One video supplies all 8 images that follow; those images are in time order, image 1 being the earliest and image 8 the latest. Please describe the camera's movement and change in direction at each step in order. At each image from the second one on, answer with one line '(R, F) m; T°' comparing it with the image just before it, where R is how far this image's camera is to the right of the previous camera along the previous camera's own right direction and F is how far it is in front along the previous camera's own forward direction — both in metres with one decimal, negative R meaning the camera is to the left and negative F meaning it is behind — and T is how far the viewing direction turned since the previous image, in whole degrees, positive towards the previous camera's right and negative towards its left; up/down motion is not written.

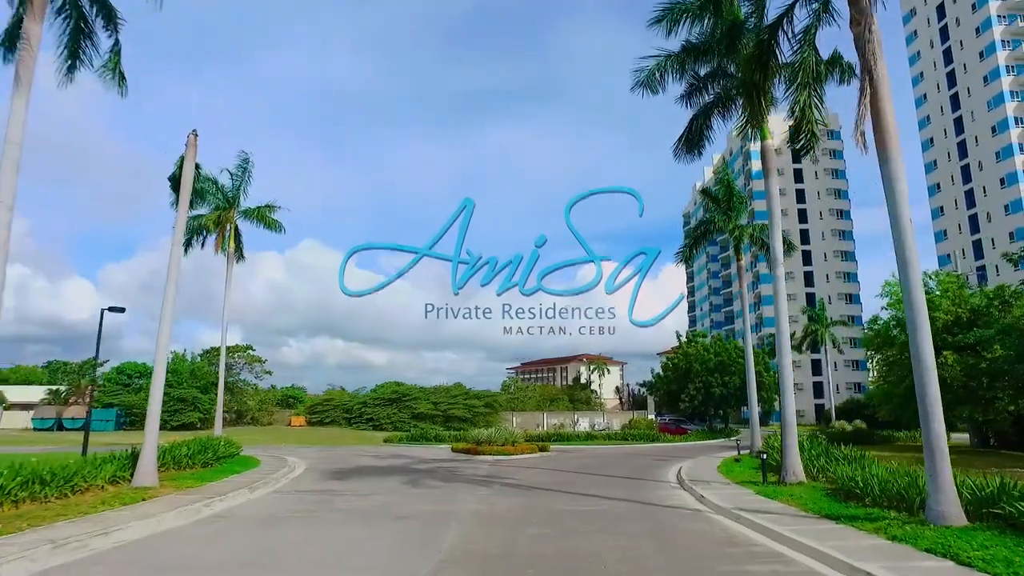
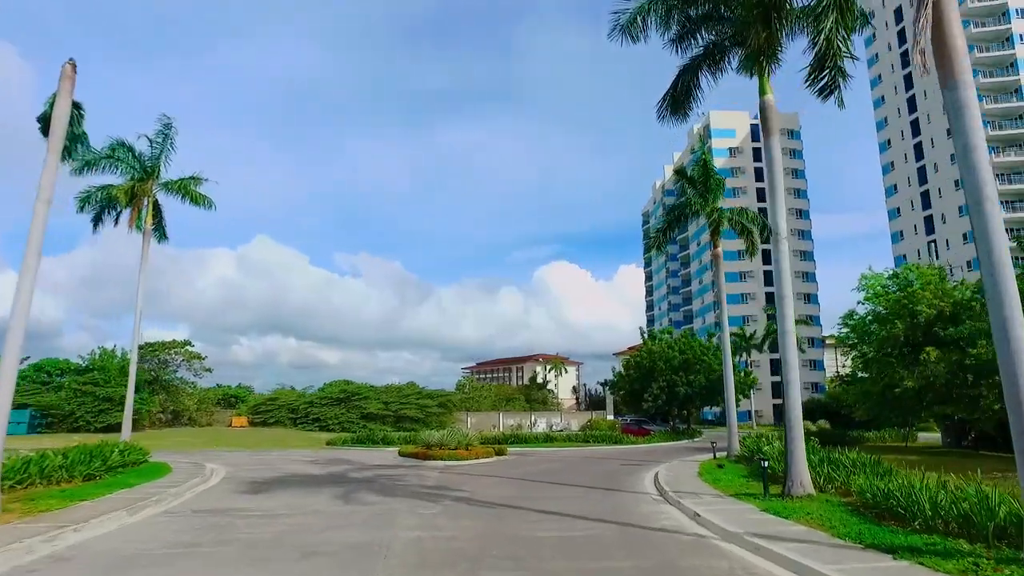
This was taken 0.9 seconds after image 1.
(0.0, +2.9) m; +4°
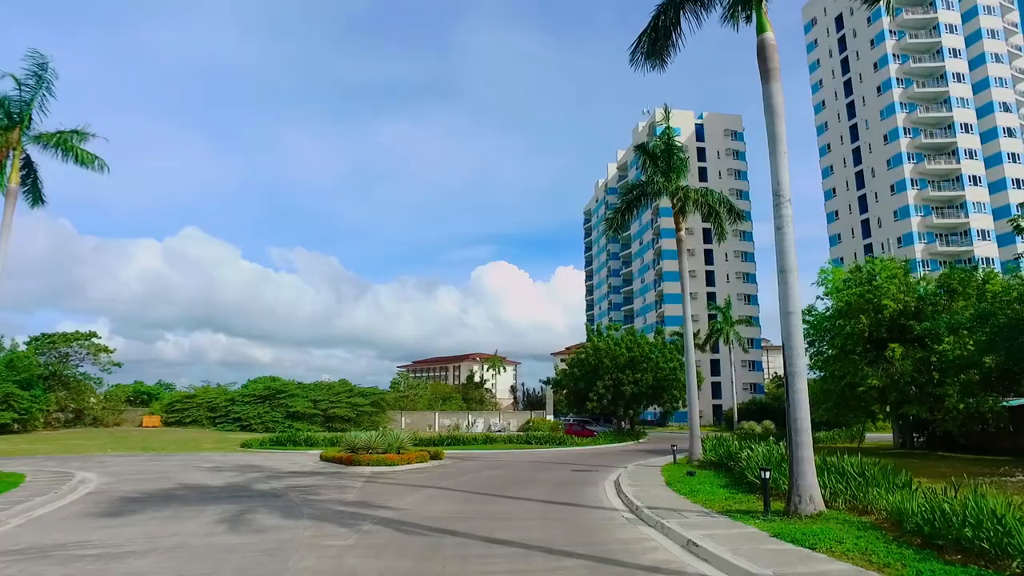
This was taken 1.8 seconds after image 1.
(-0.1, +3.0) m; +5°
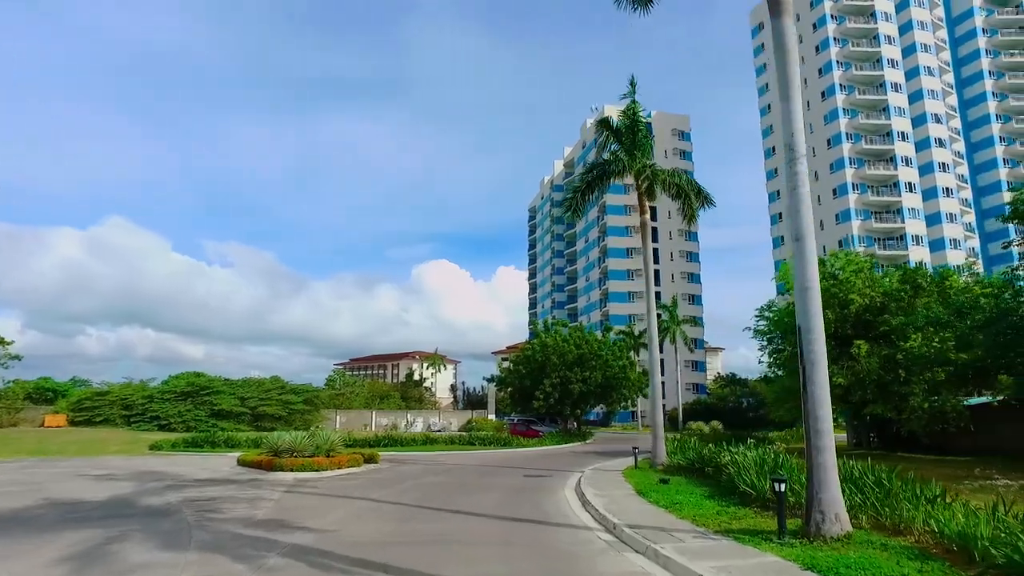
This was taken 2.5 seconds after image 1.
(-0.2, +2.4) m; +5°
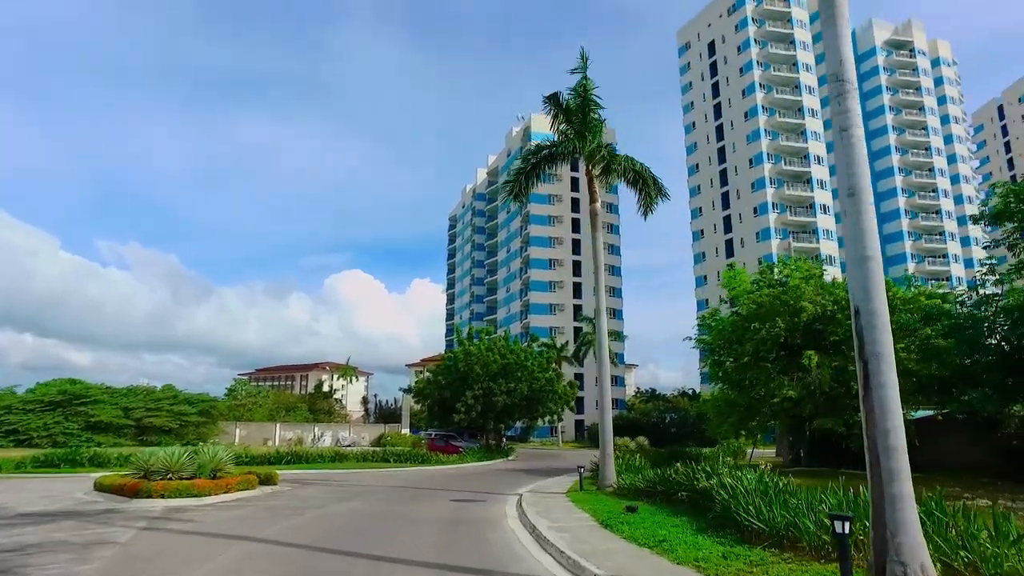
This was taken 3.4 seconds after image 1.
(-0.4, +2.9) m; +7°
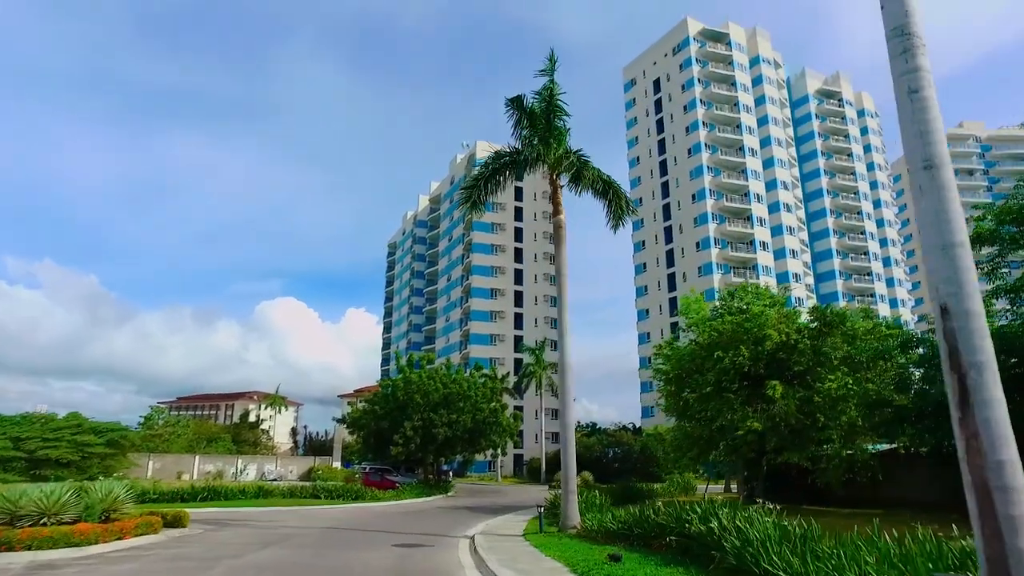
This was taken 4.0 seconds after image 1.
(-0.5, +1.8) m; +5°
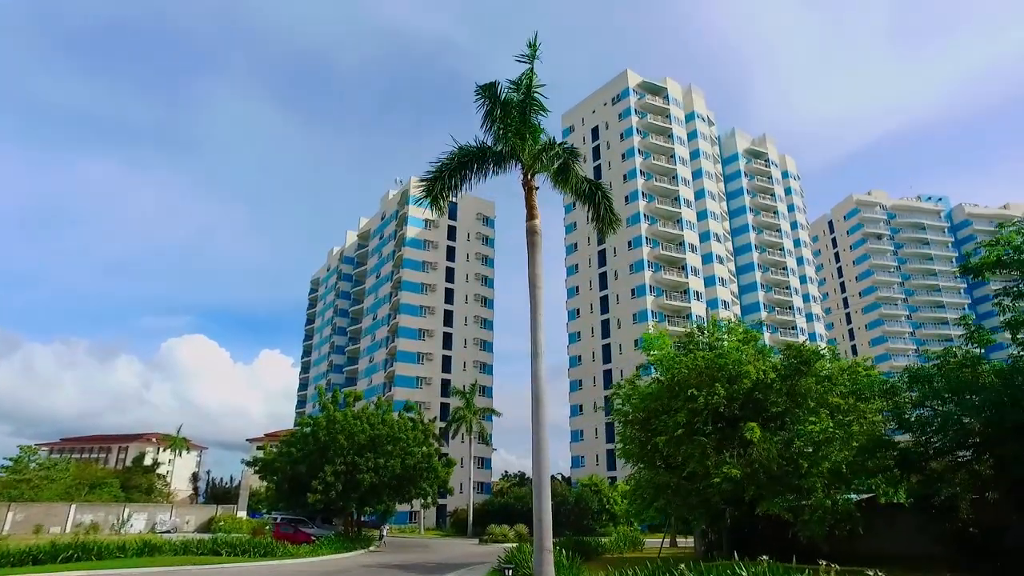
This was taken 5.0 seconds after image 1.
(-0.9, +2.8) m; +6°
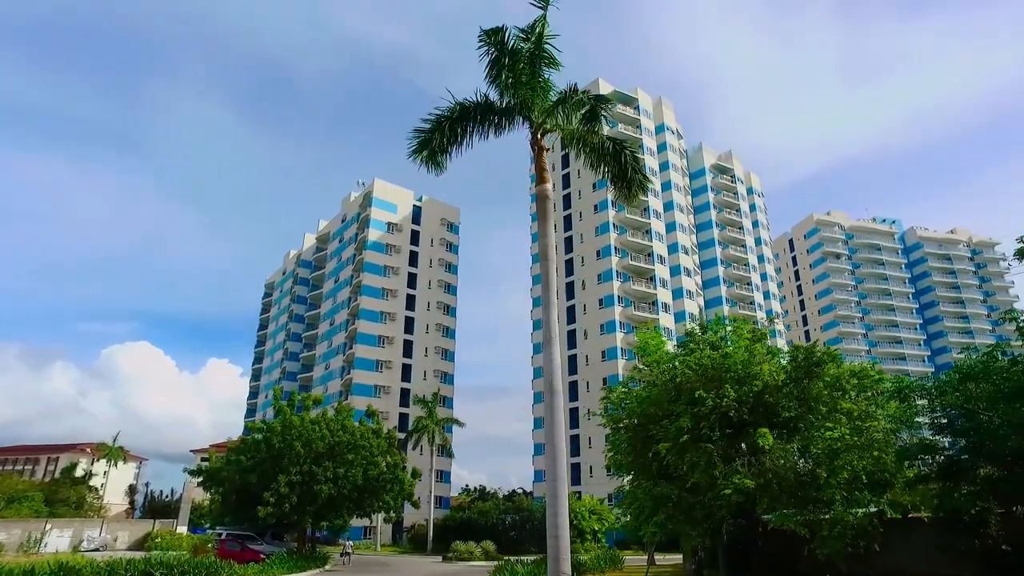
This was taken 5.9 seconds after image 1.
(-0.9, +2.3) m; +4°
